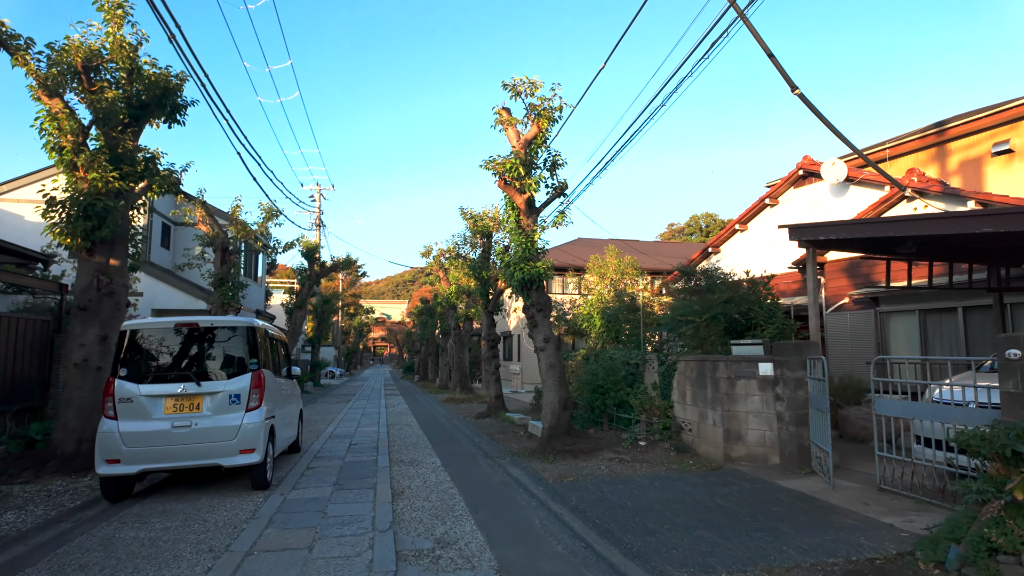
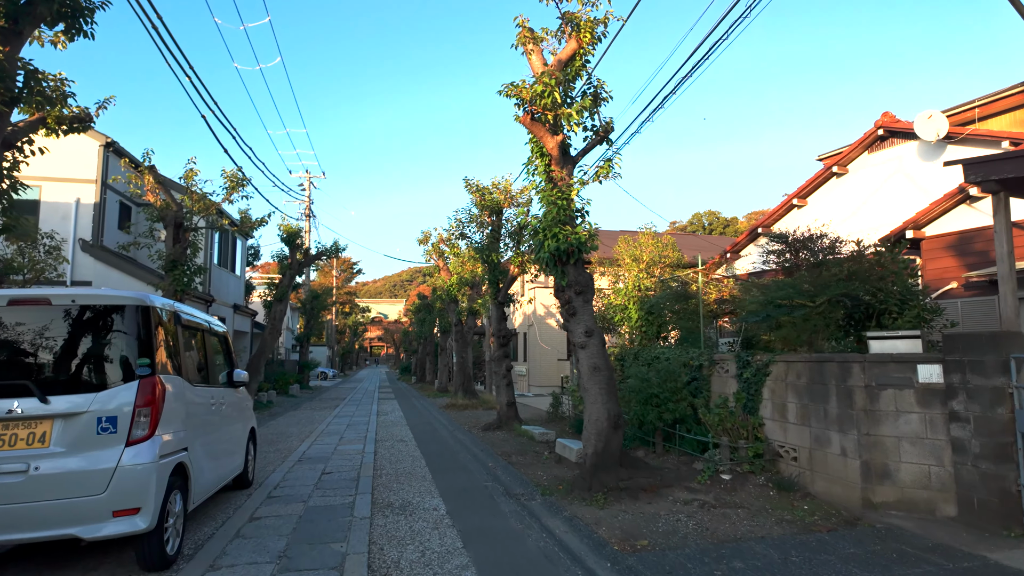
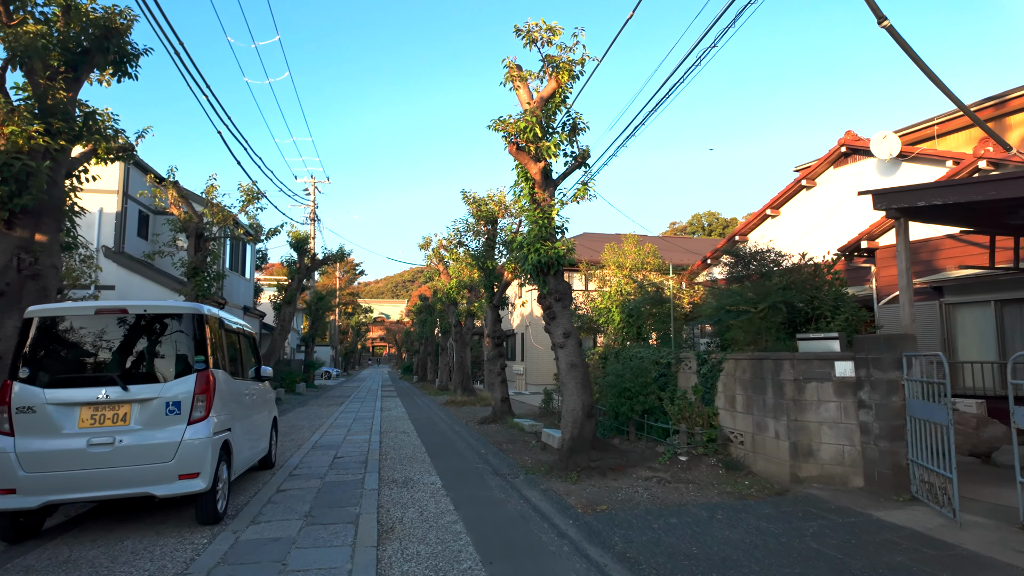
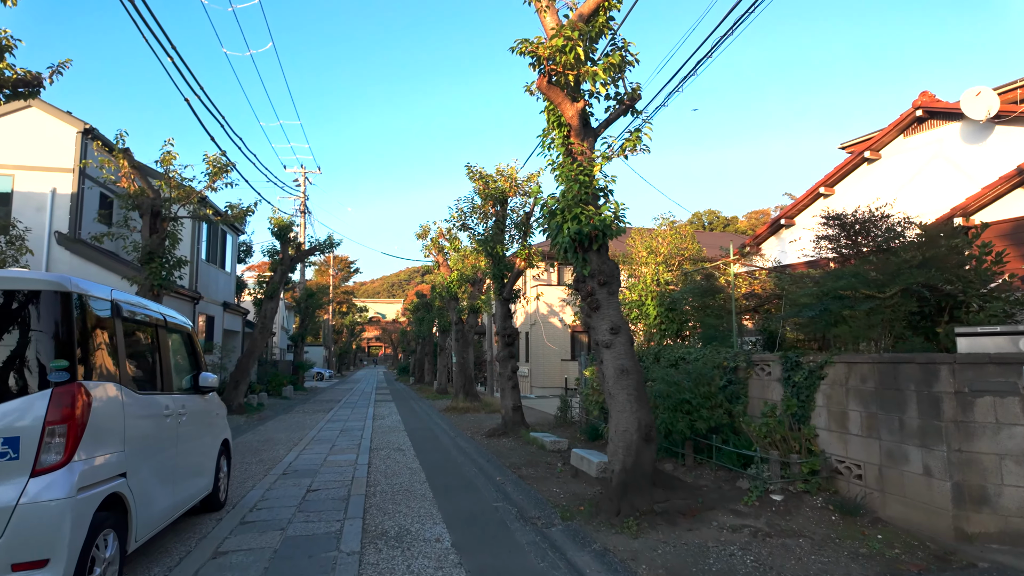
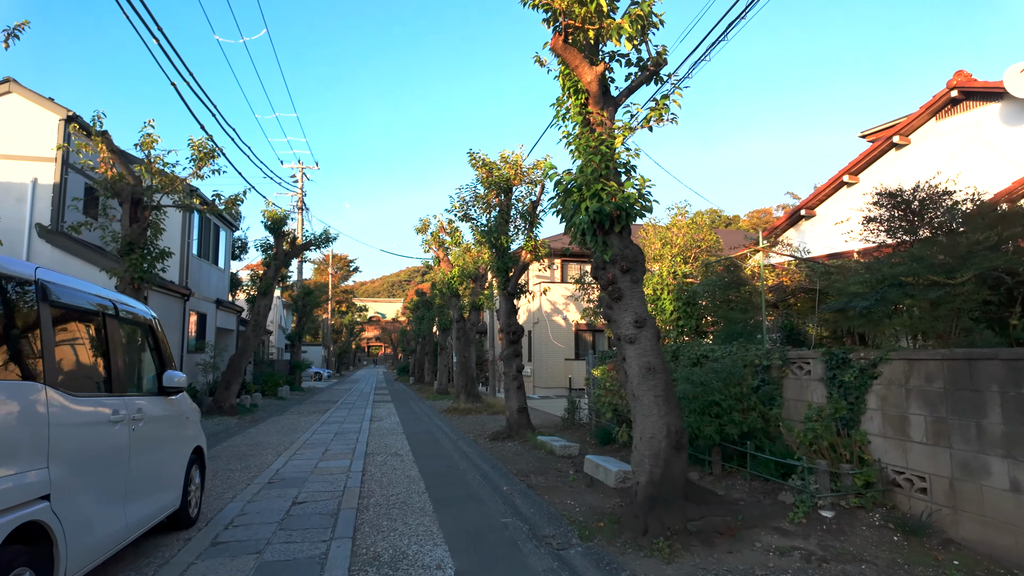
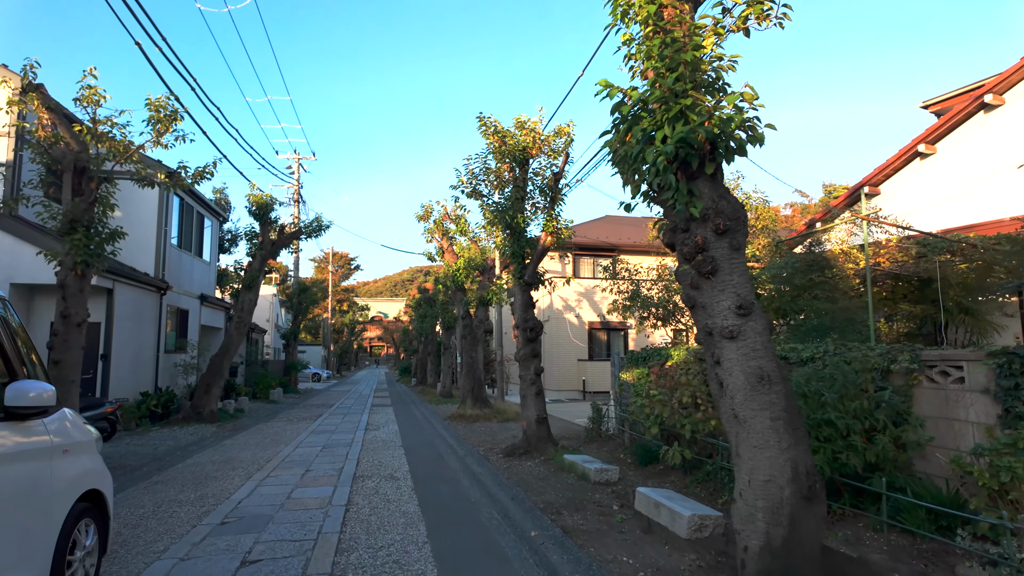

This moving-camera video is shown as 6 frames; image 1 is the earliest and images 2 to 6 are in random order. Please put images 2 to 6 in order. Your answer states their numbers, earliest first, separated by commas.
3, 2, 4, 5, 6
